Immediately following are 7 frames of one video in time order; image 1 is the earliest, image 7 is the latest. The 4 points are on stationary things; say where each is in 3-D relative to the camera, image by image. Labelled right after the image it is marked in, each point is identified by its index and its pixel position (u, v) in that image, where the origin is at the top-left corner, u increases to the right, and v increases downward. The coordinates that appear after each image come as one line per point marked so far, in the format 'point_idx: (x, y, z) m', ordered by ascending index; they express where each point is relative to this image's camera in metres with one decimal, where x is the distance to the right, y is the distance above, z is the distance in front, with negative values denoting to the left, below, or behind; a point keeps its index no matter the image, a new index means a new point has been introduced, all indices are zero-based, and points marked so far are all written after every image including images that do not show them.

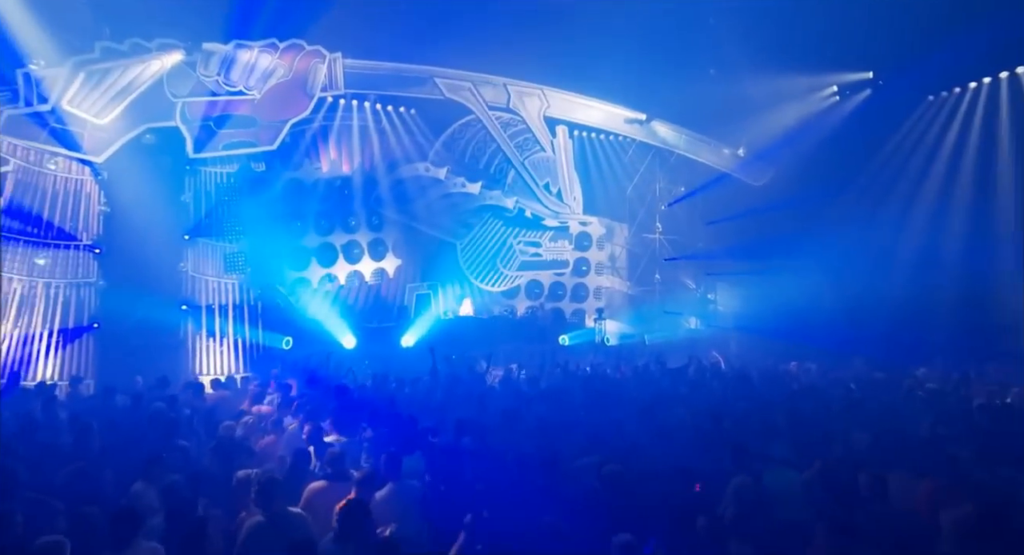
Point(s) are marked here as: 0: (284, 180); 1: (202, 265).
0: (-5.3, +2.3, +12.8) m
1: (-6.6, +0.3, +11.9) m
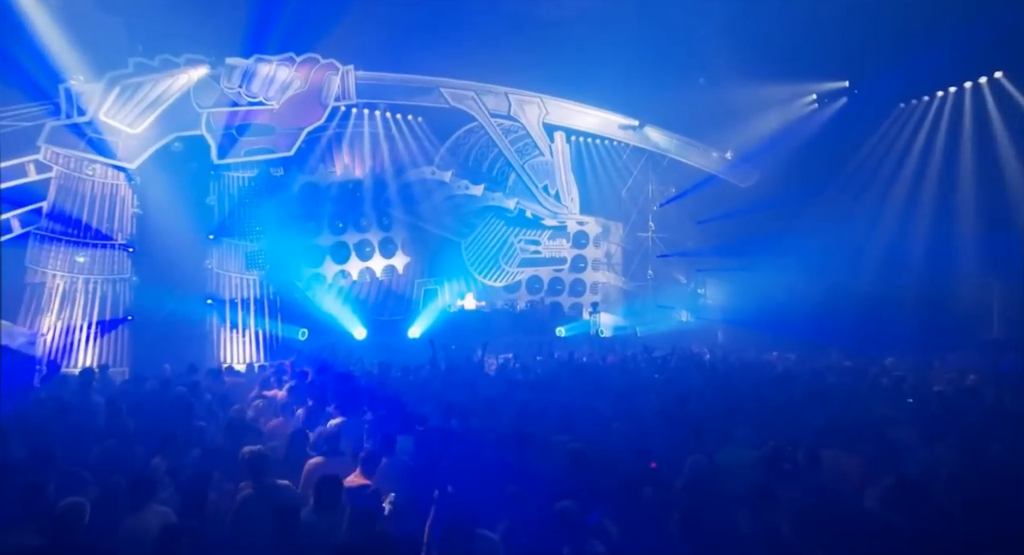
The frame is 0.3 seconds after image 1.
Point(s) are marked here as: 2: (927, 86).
0: (-5.2, +2.3, +13.6) m
1: (-6.7, +0.4, +12.8) m
2: (+9.1, +4.3, +12.5) m
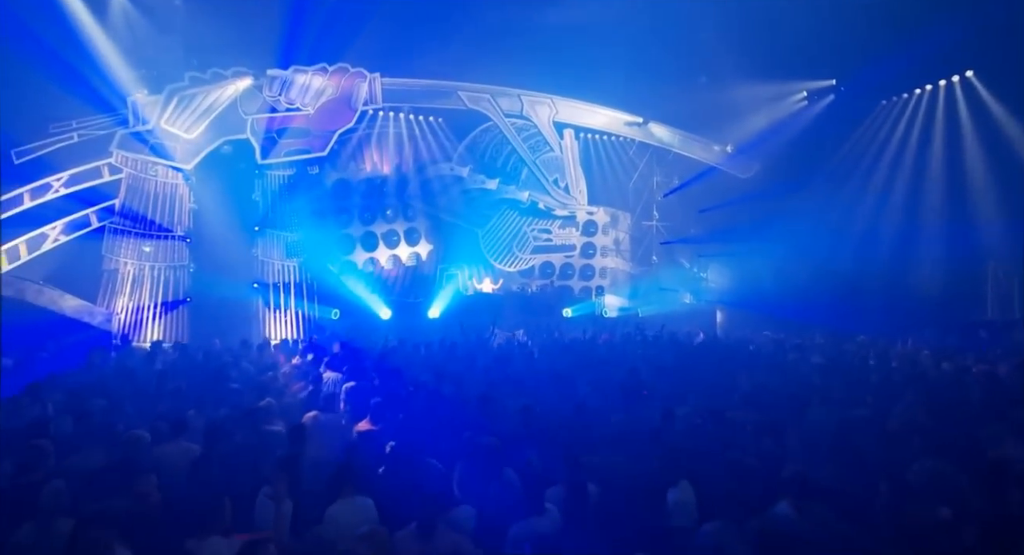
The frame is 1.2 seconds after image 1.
0: (-4.9, +2.7, +15.2) m
1: (-6.4, +0.7, +14.5) m
2: (+9.3, +4.6, +13.1) m
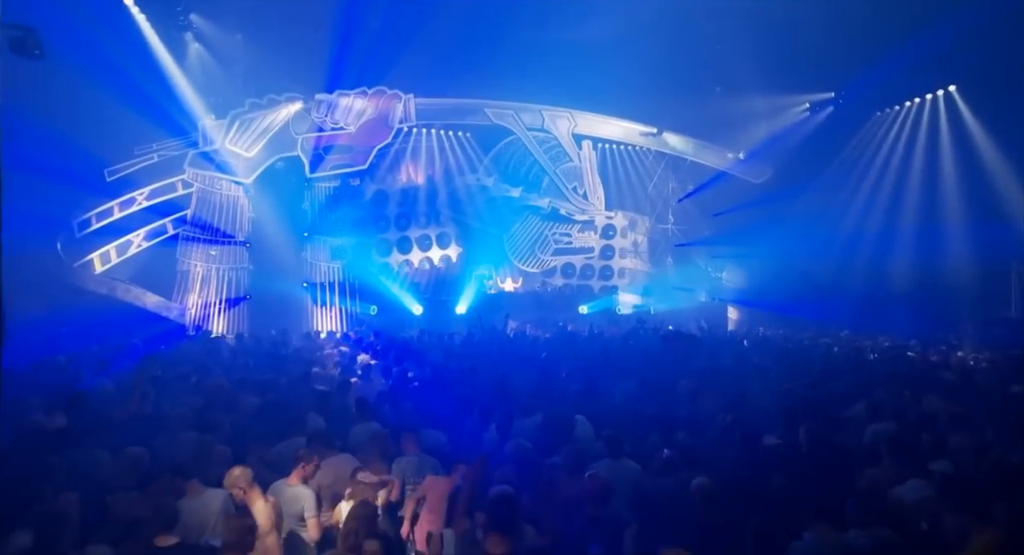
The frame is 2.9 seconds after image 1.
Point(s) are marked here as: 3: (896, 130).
0: (-4.3, +2.7, +16.9) m
1: (-5.8, +0.7, +16.3) m
2: (+9.7, +4.6, +13.8) m
3: (+10.2, +3.9, +14.8) m
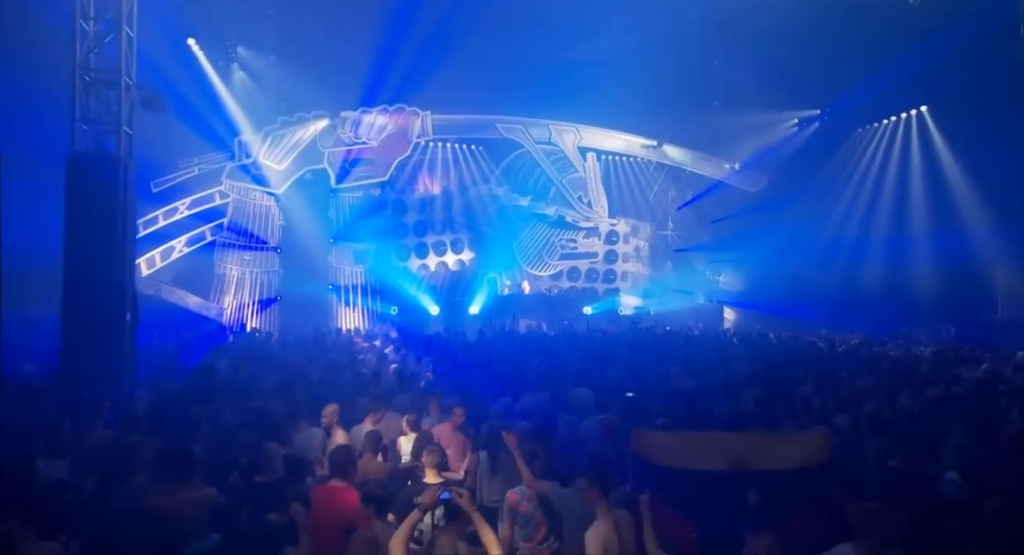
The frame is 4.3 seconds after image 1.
0: (-4.0, +2.6, +18.3) m
1: (-5.5, +0.6, +17.7) m
2: (+10.0, +4.5, +15.0) m
3: (+10.5, +3.8, +15.9) m
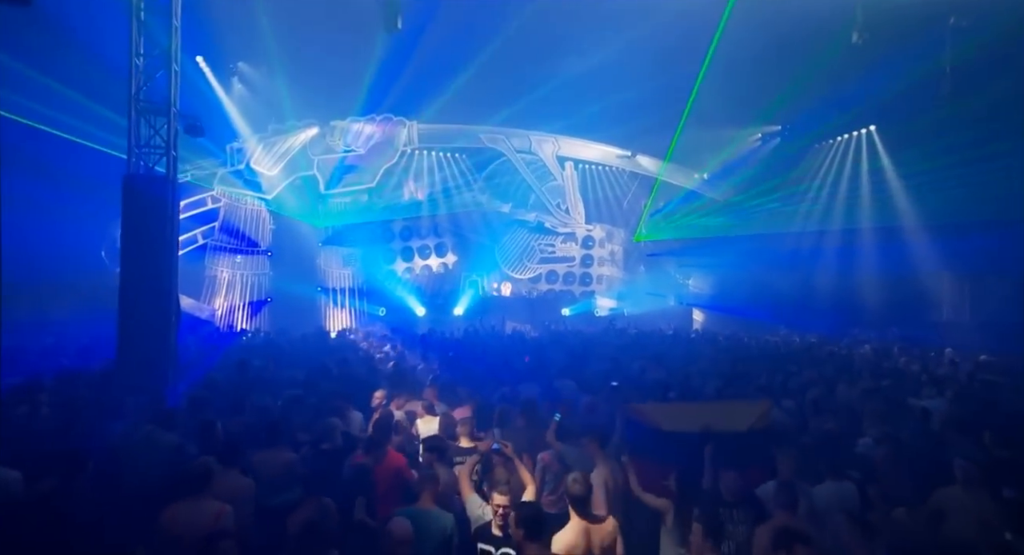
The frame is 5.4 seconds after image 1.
0: (-4.6, +2.5, +19.0) m
1: (-6.1, +0.5, +18.4) m
2: (+9.5, +4.4, +16.4) m
3: (+10.0, +3.6, +17.3) m
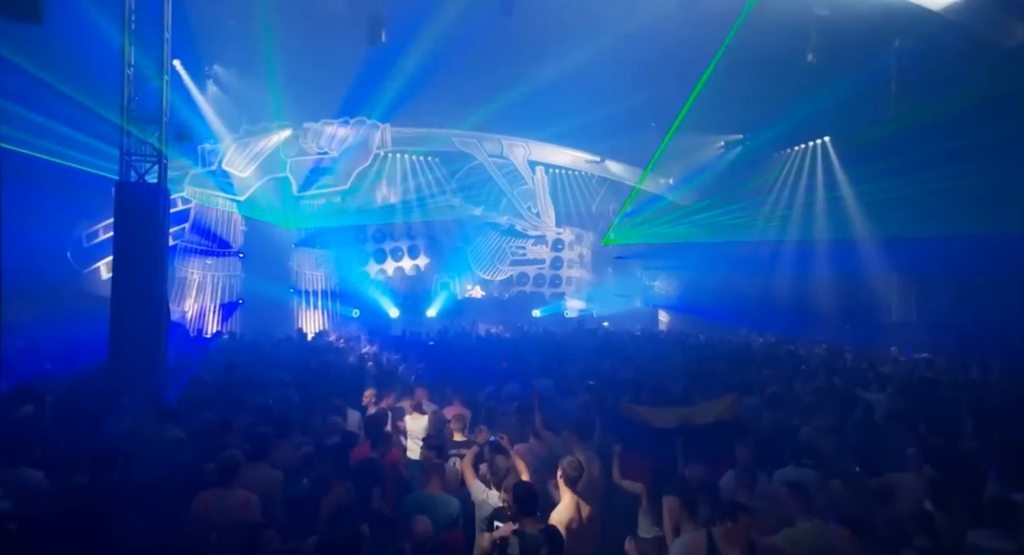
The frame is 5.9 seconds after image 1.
0: (-5.6, +2.4, +19.1) m
1: (-7.0, +0.5, +18.4) m
2: (+8.7, +4.3, +17.3) m
3: (+9.1, +3.6, +18.3) m
